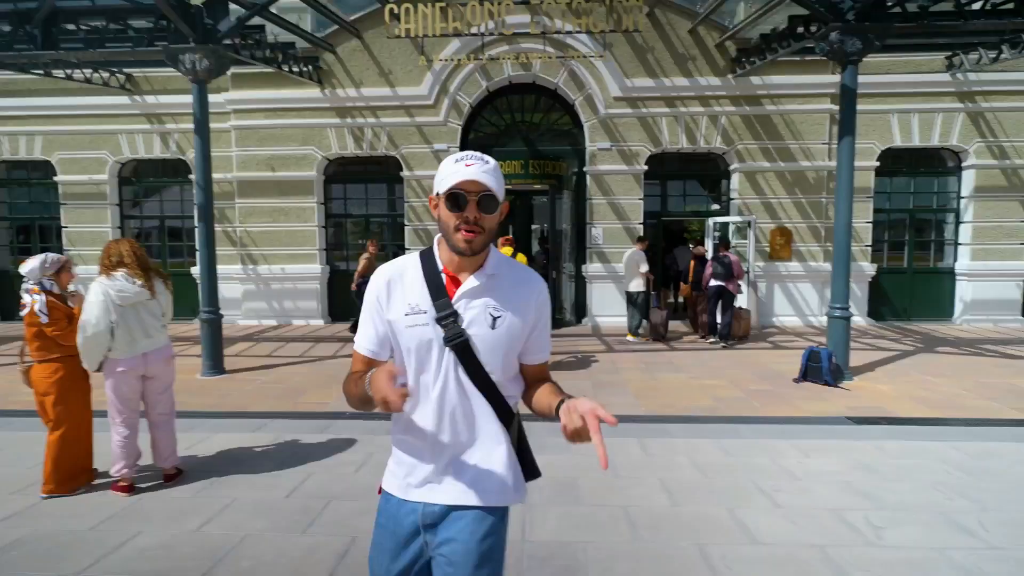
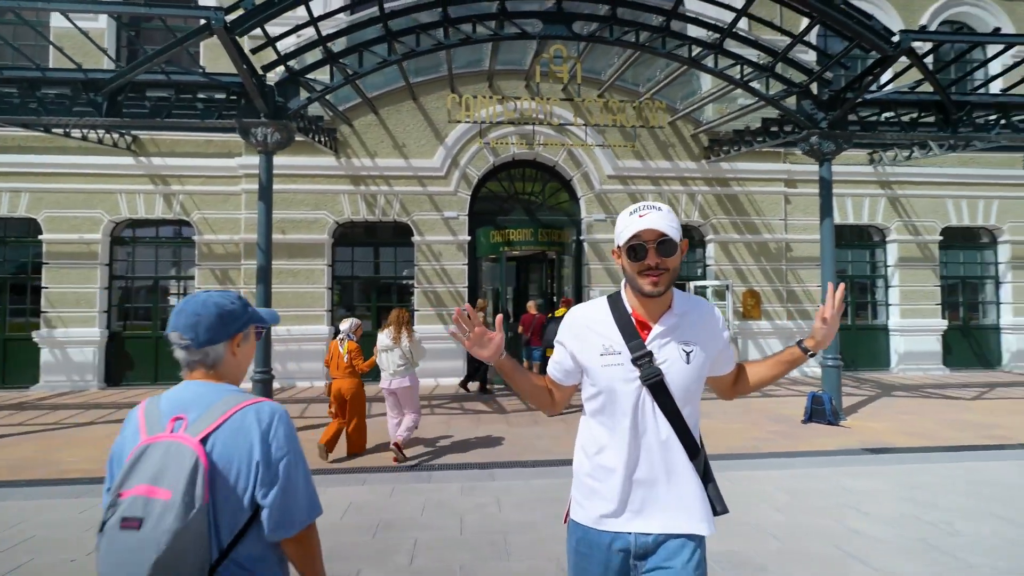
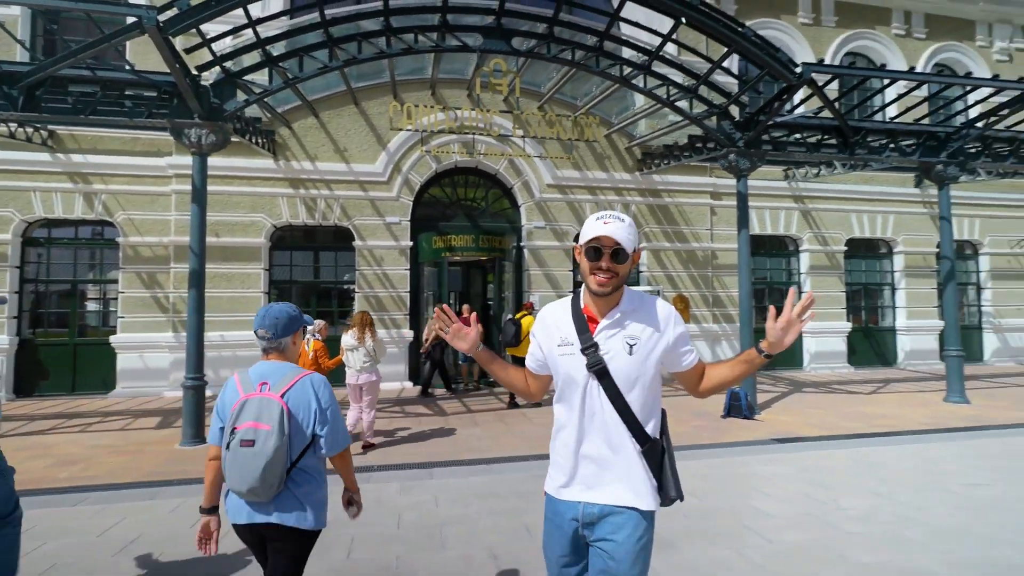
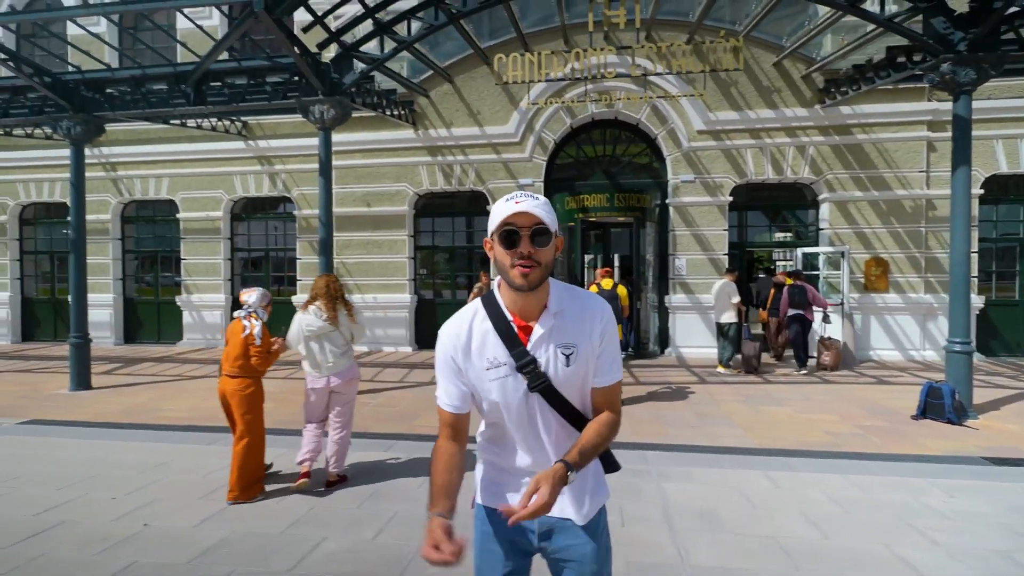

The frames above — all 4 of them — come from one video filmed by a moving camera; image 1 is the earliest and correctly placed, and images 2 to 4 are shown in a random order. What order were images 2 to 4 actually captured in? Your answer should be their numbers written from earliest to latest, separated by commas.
4, 2, 3
